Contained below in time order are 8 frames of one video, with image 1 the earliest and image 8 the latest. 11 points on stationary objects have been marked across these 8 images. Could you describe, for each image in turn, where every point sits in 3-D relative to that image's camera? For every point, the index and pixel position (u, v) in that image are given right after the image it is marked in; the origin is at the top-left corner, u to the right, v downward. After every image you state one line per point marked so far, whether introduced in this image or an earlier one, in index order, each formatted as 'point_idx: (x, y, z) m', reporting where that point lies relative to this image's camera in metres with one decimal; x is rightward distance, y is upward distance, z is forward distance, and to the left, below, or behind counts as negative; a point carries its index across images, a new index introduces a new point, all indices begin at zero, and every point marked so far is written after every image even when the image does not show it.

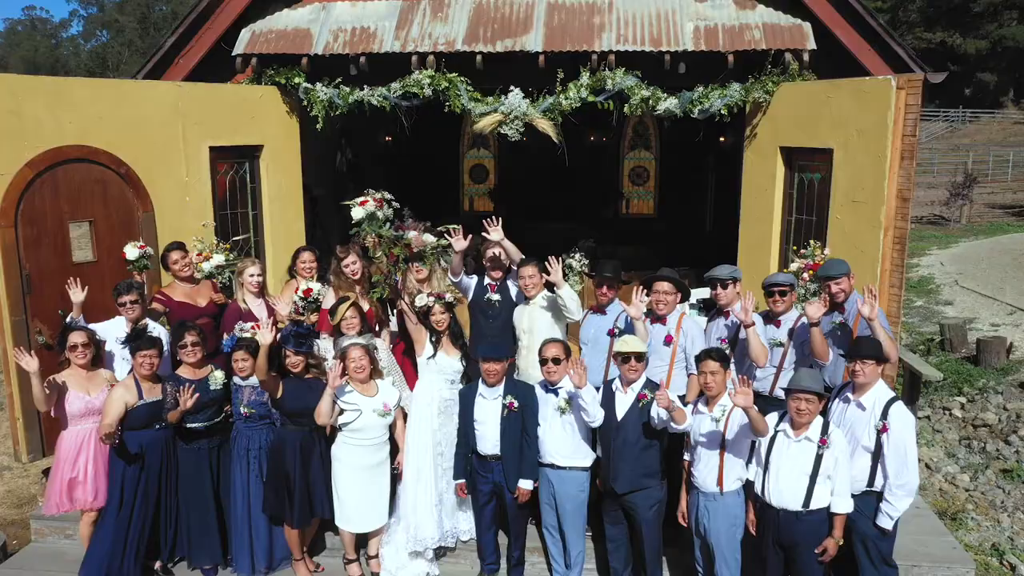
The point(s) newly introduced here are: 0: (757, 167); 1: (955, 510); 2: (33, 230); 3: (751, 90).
0: (+2.1, +1.1, +6.8) m
1: (+3.9, -1.9, +6.8) m
2: (-3.4, +0.4, +5.6) m
3: (+2.0, +1.7, +6.6) m
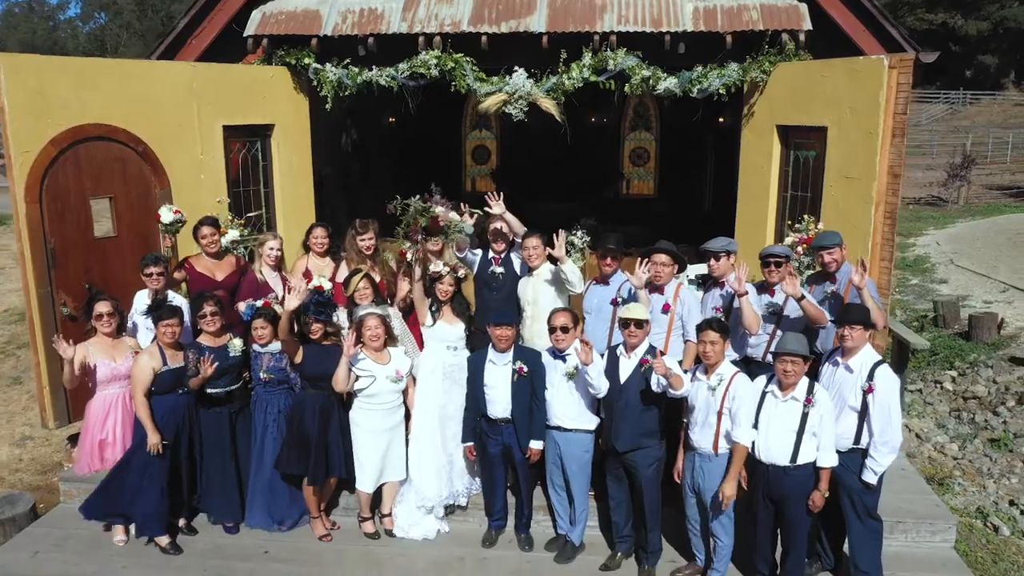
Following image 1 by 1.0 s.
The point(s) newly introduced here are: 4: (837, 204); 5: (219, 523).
0: (+2.2, +1.3, +7.0) m
1: (+3.9, -1.7, +7.0) m
2: (-3.4, +0.6, +5.8) m
3: (+2.1, +1.9, +6.8) m
4: (+2.6, +0.7, +6.1) m
5: (-2.0, -1.6, +5.3) m
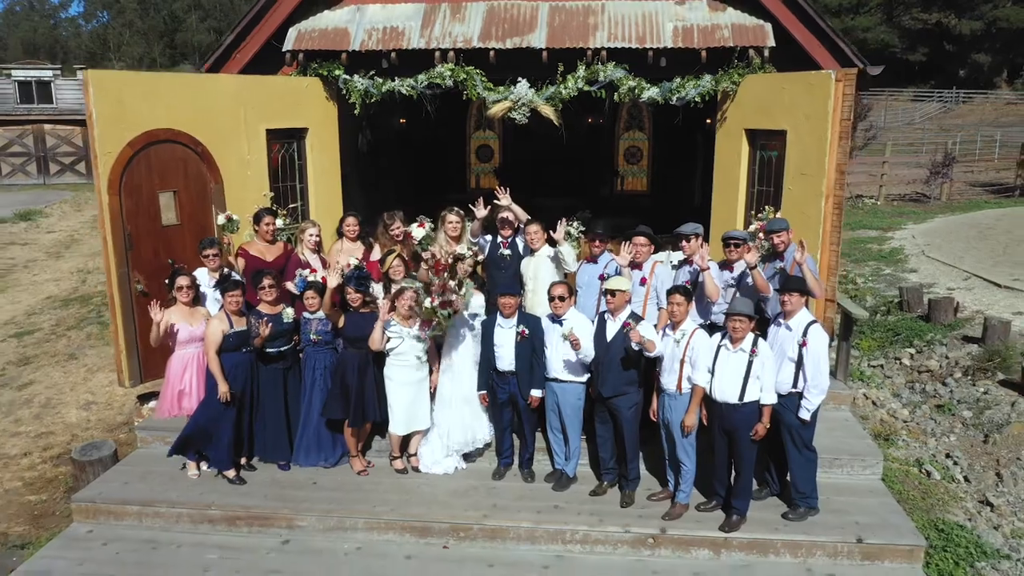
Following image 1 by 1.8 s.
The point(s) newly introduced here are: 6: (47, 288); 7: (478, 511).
0: (+2.2, +1.5, +8.0) m
1: (+4.0, -1.5, +8.1) m
2: (-3.4, +0.8, +6.9) m
3: (+2.1, +2.1, +7.8) m
4: (+2.6, +0.8, +7.2) m
5: (-2.0, -1.4, +6.3) m
6: (-8.9, 0.0, +14.8) m
7: (-0.2, -1.6, +5.7) m
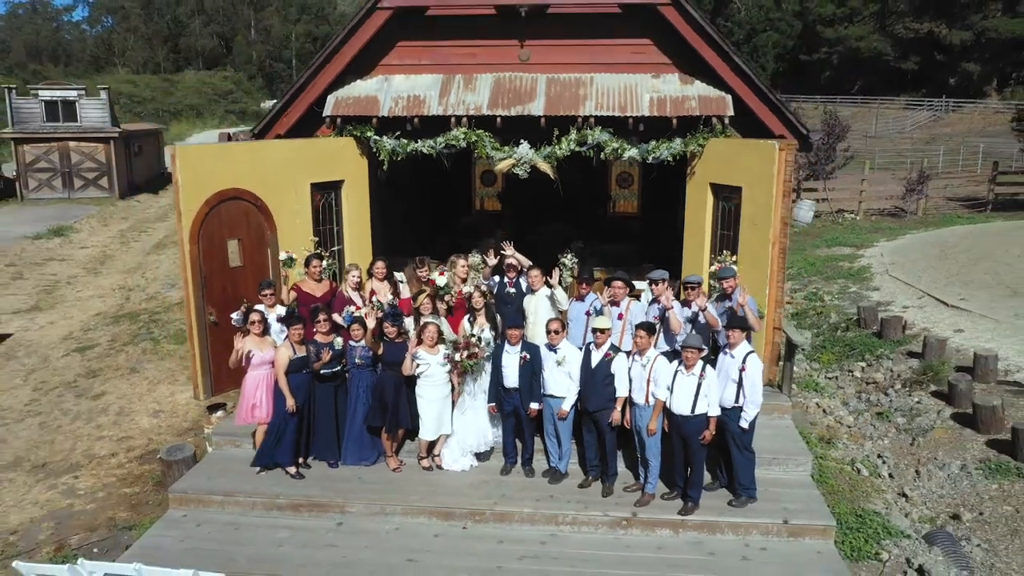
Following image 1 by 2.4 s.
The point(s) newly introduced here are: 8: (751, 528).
0: (+2.3, +1.1, +9.6) m
1: (+4.0, -1.9, +9.7) m
2: (-3.3, +0.4, +8.4) m
3: (+2.2, +1.7, +9.4) m
4: (+2.7, +0.5, +8.7) m
5: (-1.9, -1.8, +7.9) m
6: (-8.8, -0.3, +16.3) m
7: (-0.2, -2.0, +7.3) m
8: (+2.1, -2.1, +6.9) m
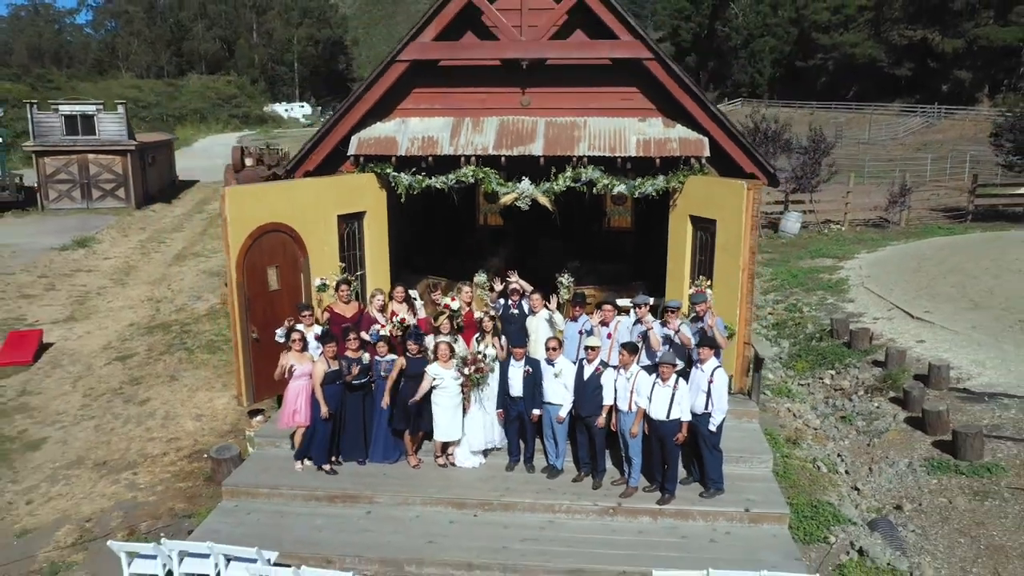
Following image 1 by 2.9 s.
0: (+2.3, +0.9, +10.8) m
1: (+4.0, -2.1, +10.9) m
2: (-3.3, +0.2, +9.7) m
3: (+2.2, +1.5, +10.7) m
4: (+2.7, +0.2, +10.0) m
5: (-1.9, -2.0, +9.1) m
6: (-8.8, -0.6, +17.6) m
7: (-0.2, -2.3, +8.5) m
8: (+2.2, -2.4, +8.2) m
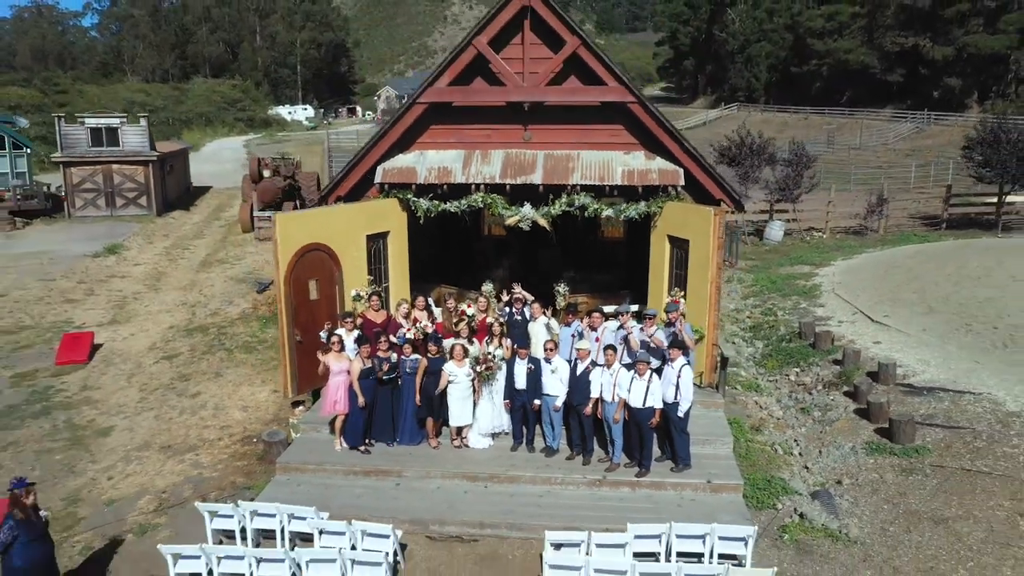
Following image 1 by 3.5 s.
0: (+2.4, +0.7, +12.6) m
1: (+4.1, -2.3, +12.7) m
2: (-3.2, 0.0, +11.5) m
3: (+2.2, +1.3, +12.5) m
4: (+2.8, +0.1, +11.8) m
5: (-1.8, -2.2, +10.9) m
6: (-8.7, -0.8, +19.4) m
7: (-0.1, -2.4, +10.3) m
8: (+2.2, -2.6, +10.0) m
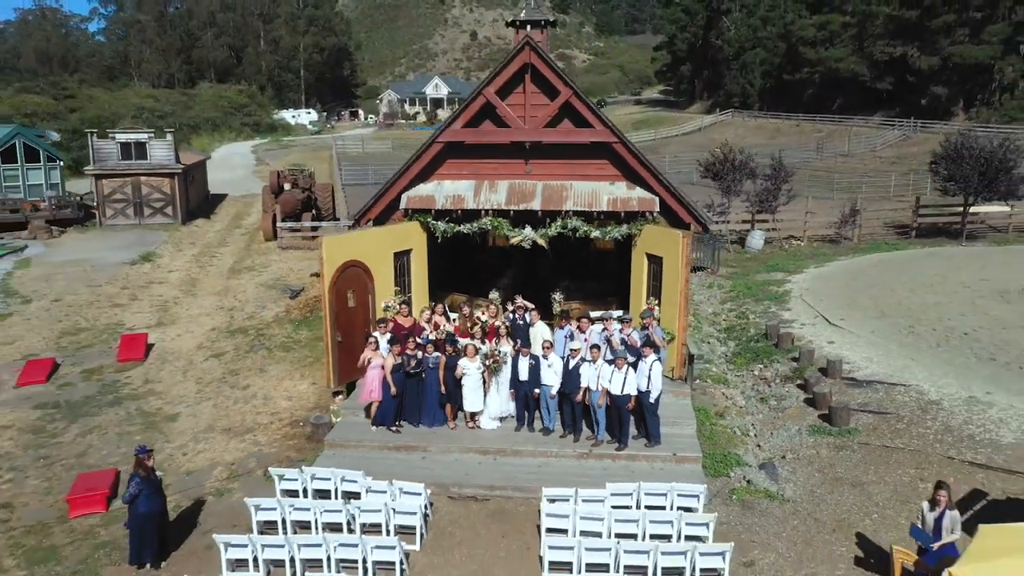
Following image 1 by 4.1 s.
0: (+2.4, +0.5, +15.1) m
1: (+4.2, -2.5, +15.2) m
2: (-3.2, -0.1, +13.9) m
3: (+2.3, +1.2, +14.9) m
4: (+2.8, -0.1, +14.2) m
5: (-1.7, -2.3, +13.4) m
6: (-8.6, -0.9, +21.8) m
7: (0.0, -2.6, +12.8) m
8: (+2.3, -2.7, +12.4) m
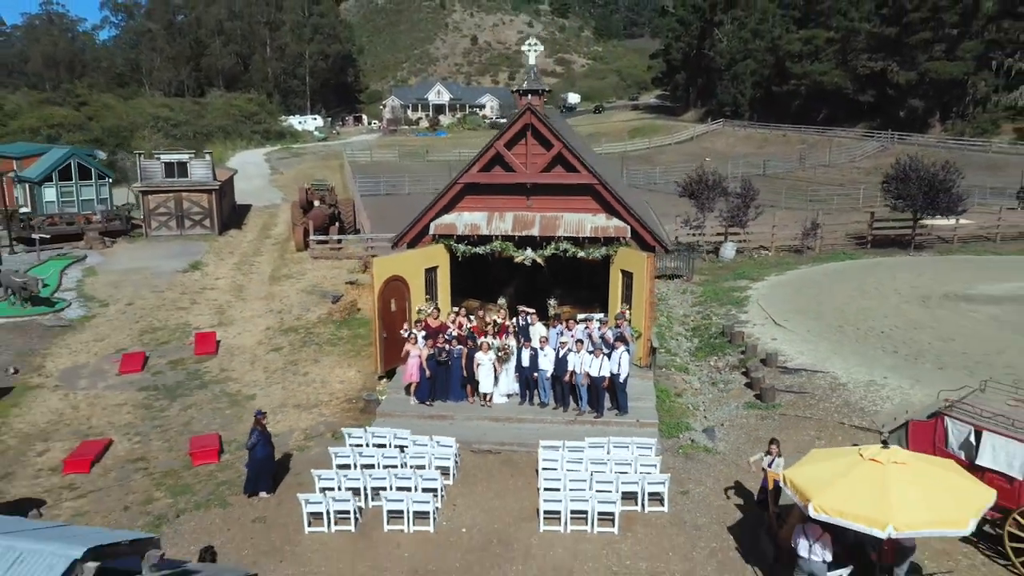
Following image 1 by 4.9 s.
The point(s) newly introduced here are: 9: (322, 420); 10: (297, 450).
0: (+2.5, +0.3, +19.4) m
1: (+4.3, -2.7, +19.5) m
2: (-3.0, -0.3, +18.2) m
3: (+2.4, +0.9, +19.2) m
4: (+2.9, -0.3, +18.6) m
5: (-1.6, -2.5, +17.7) m
6: (-8.5, -1.1, +26.1) m
7: (+0.1, -2.8, +17.1) m
8: (+2.4, -2.9, +16.7) m
9: (-4.4, -3.1, +17.9) m
10: (-4.6, -3.5, +16.5) m
